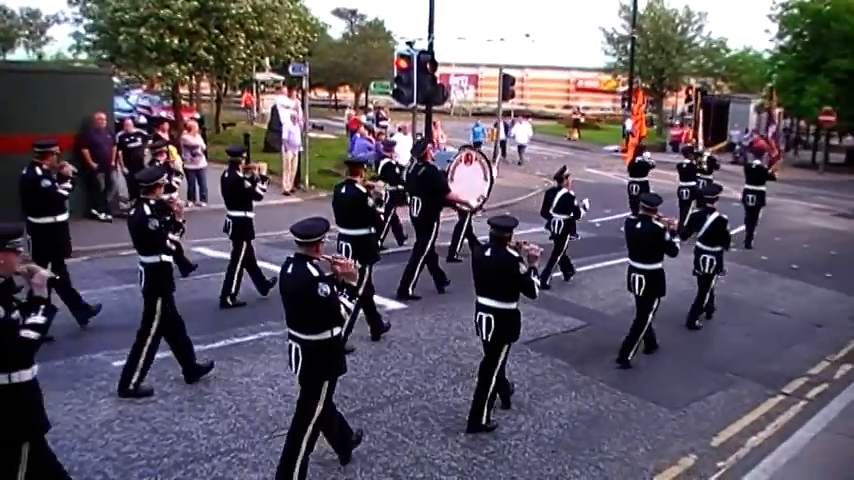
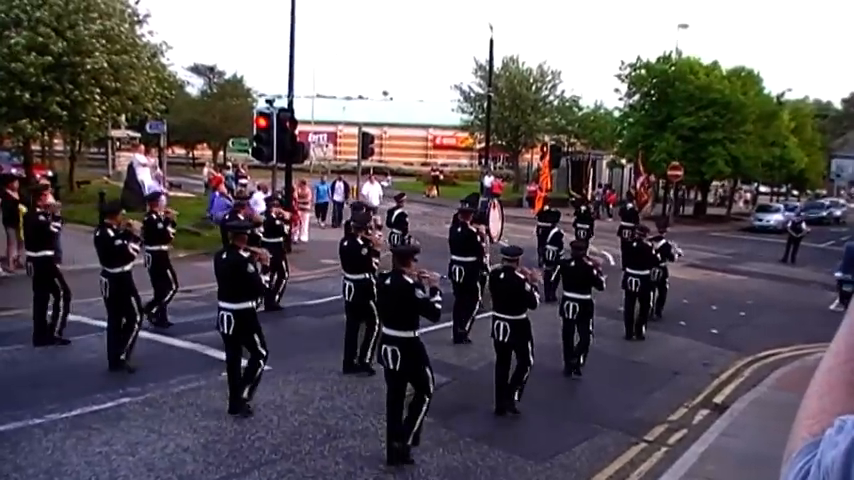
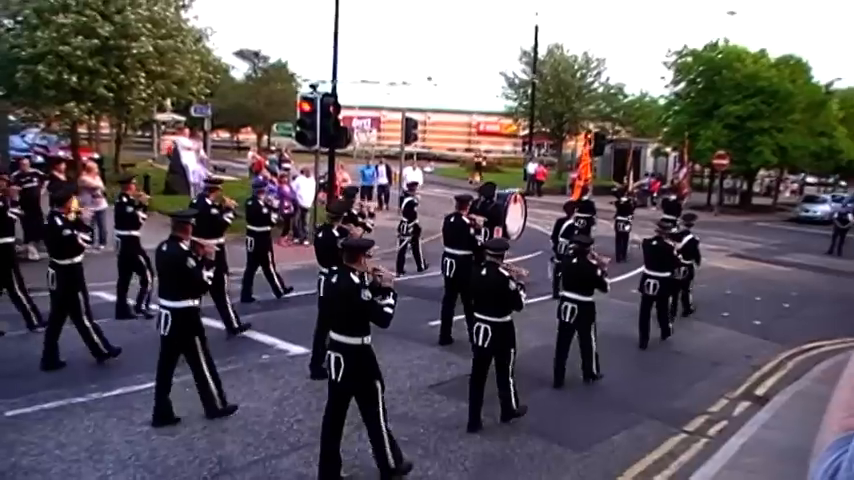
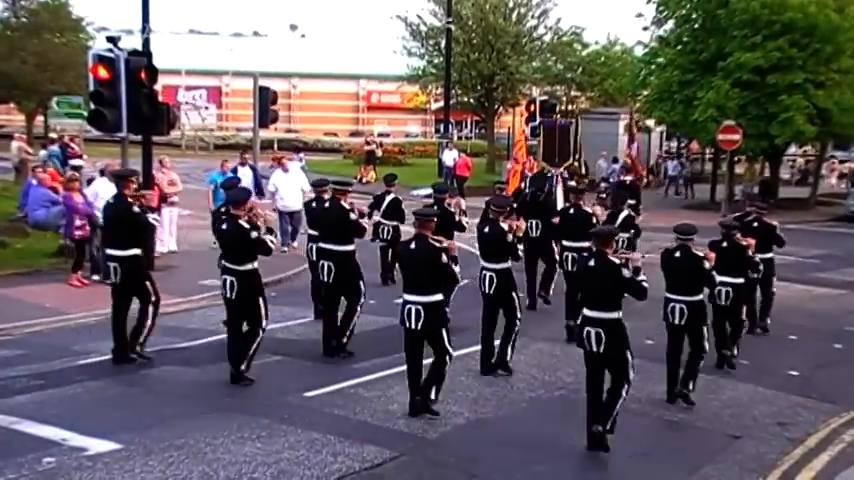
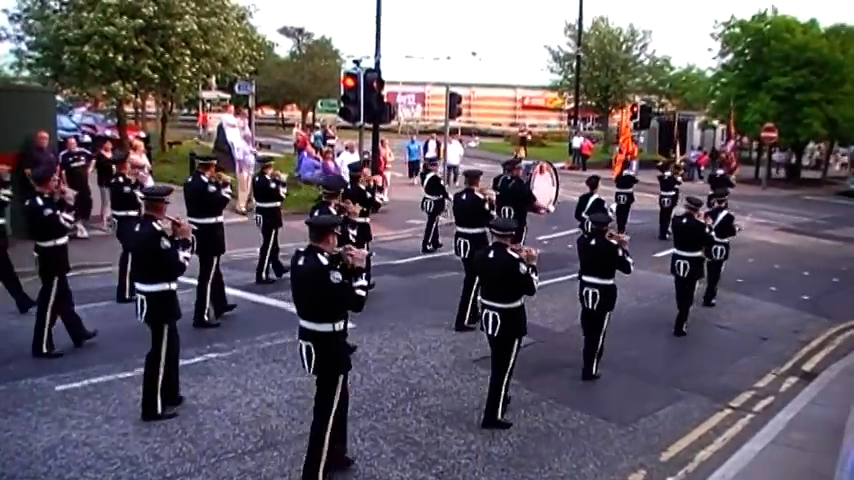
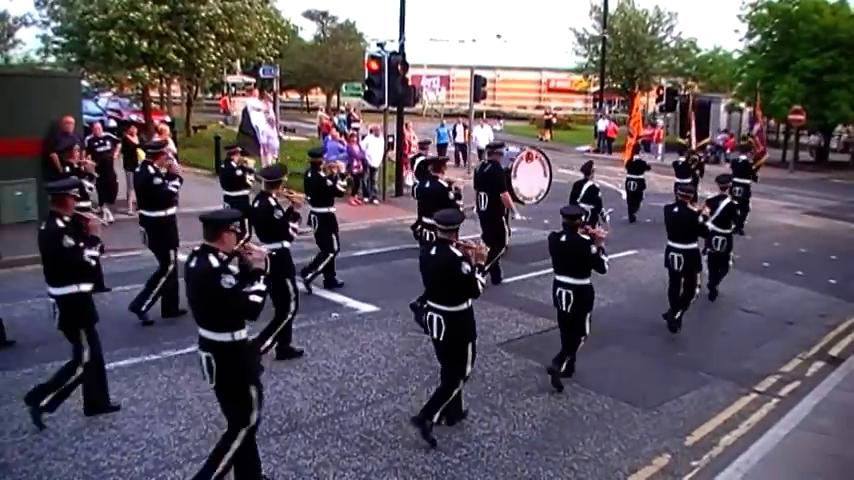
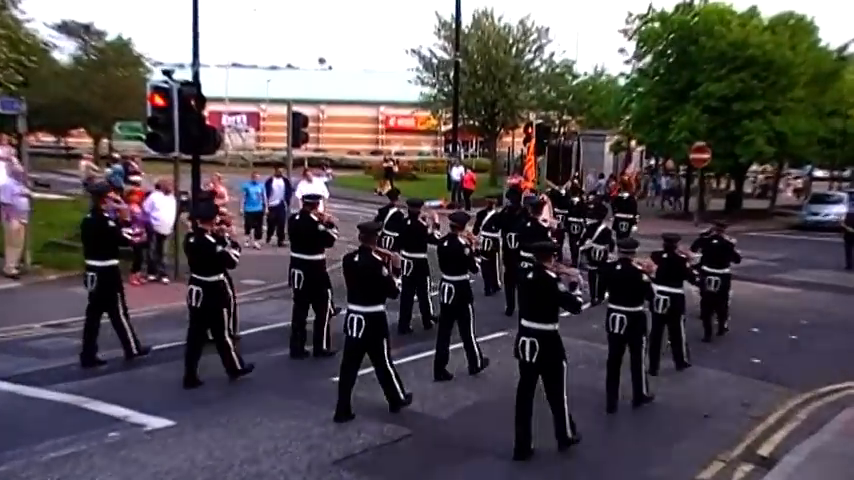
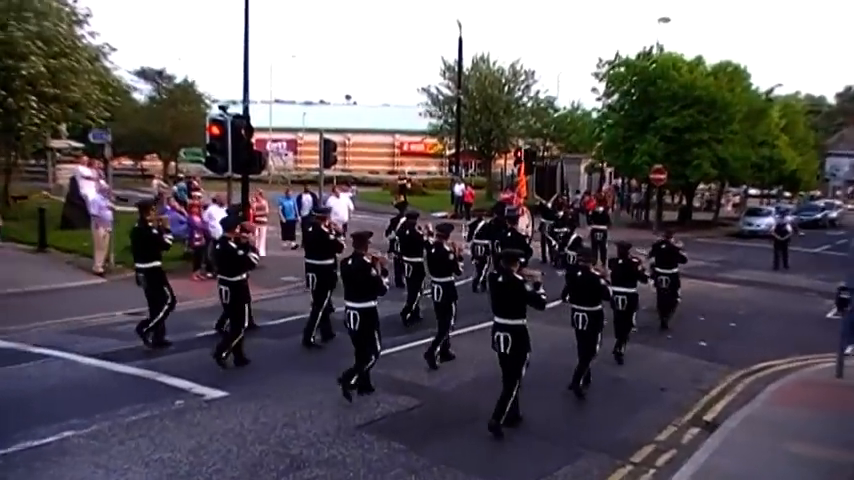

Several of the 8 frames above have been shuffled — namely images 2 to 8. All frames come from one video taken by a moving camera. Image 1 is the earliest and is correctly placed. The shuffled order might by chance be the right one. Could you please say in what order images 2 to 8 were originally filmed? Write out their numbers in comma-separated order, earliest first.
6, 5, 3, 2, 8, 7, 4
